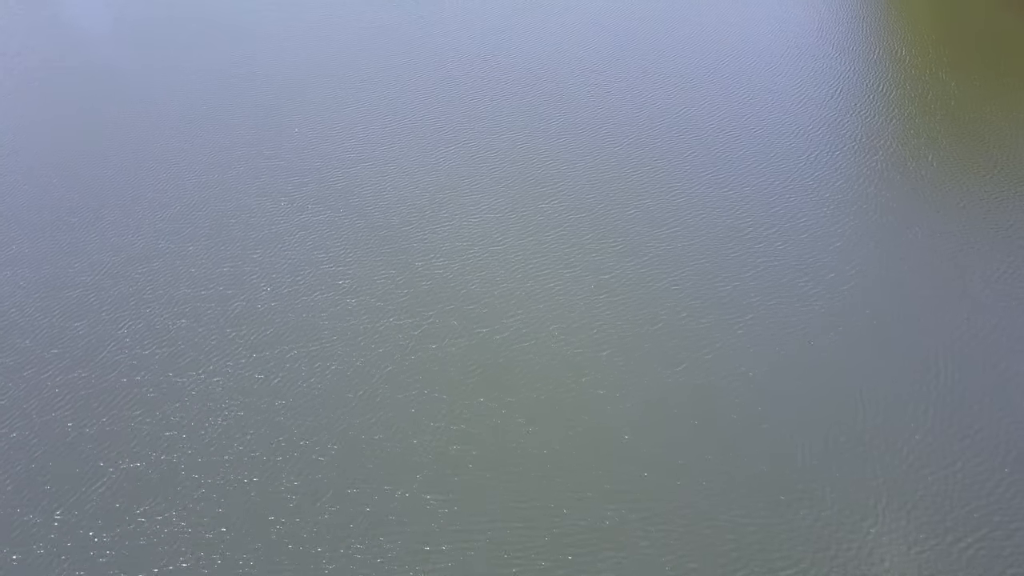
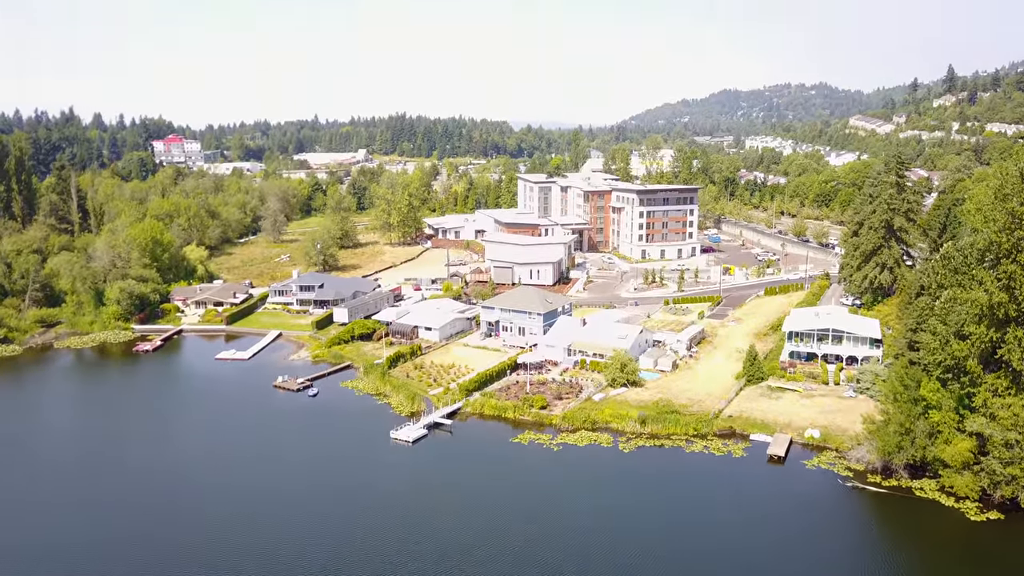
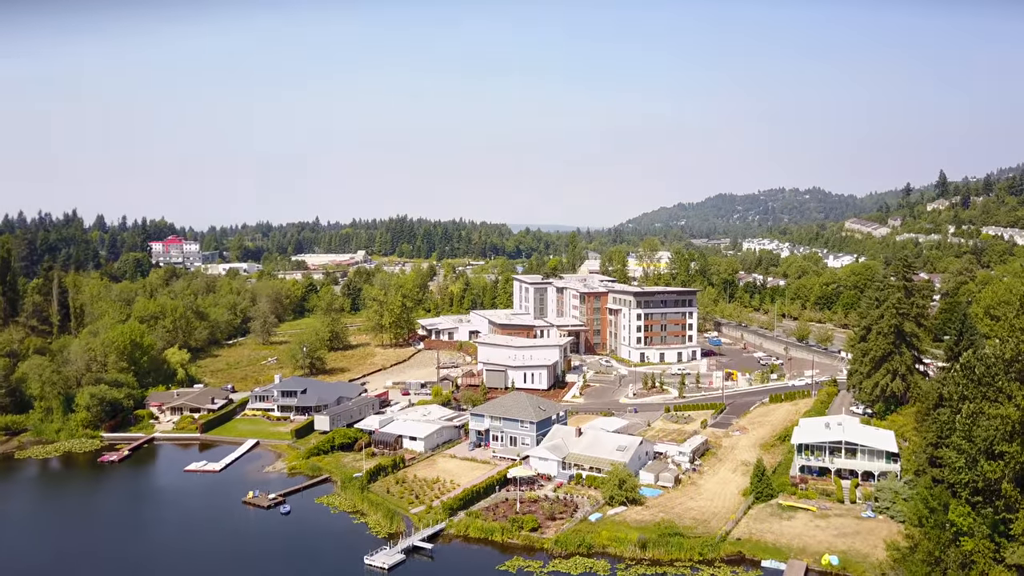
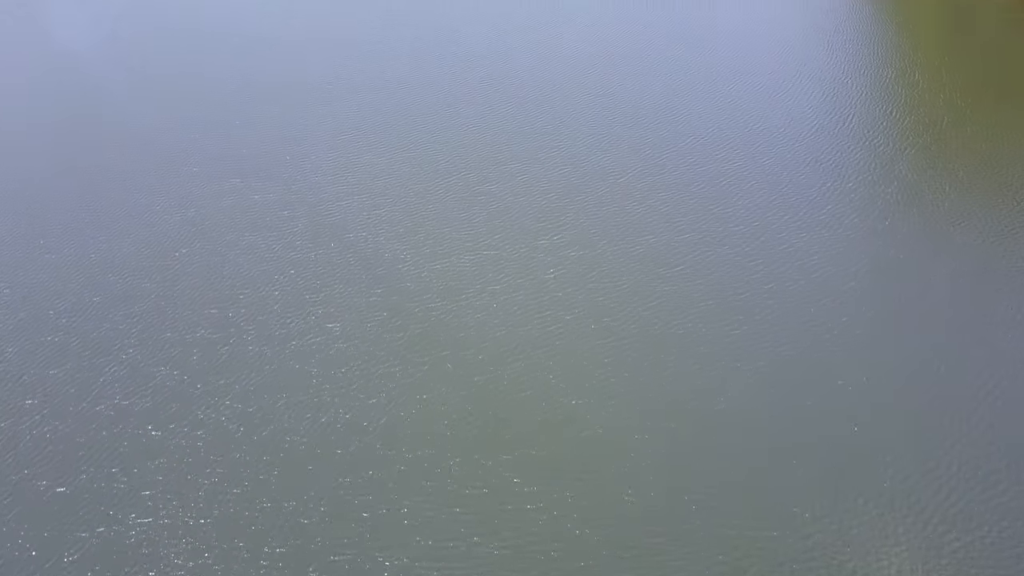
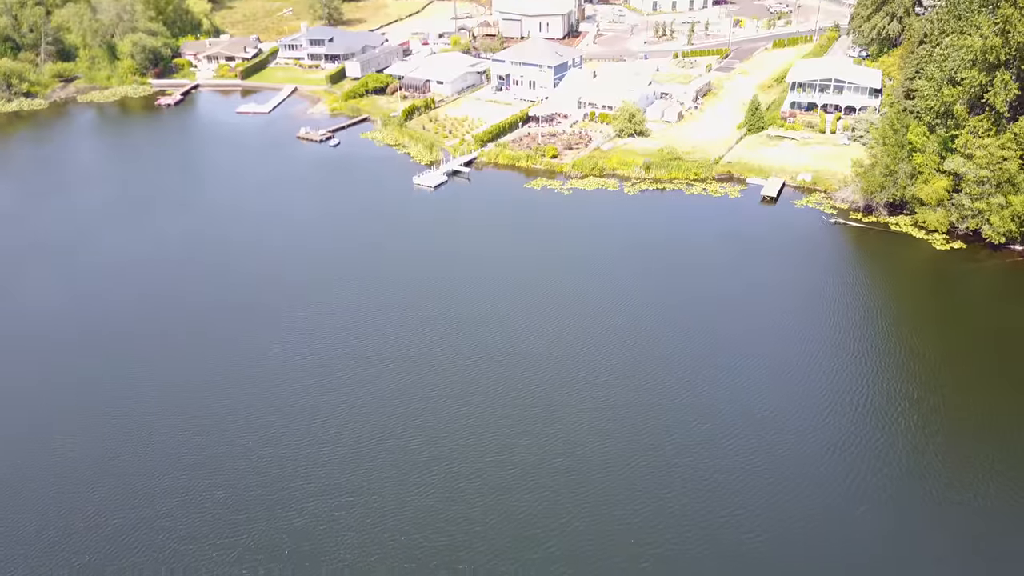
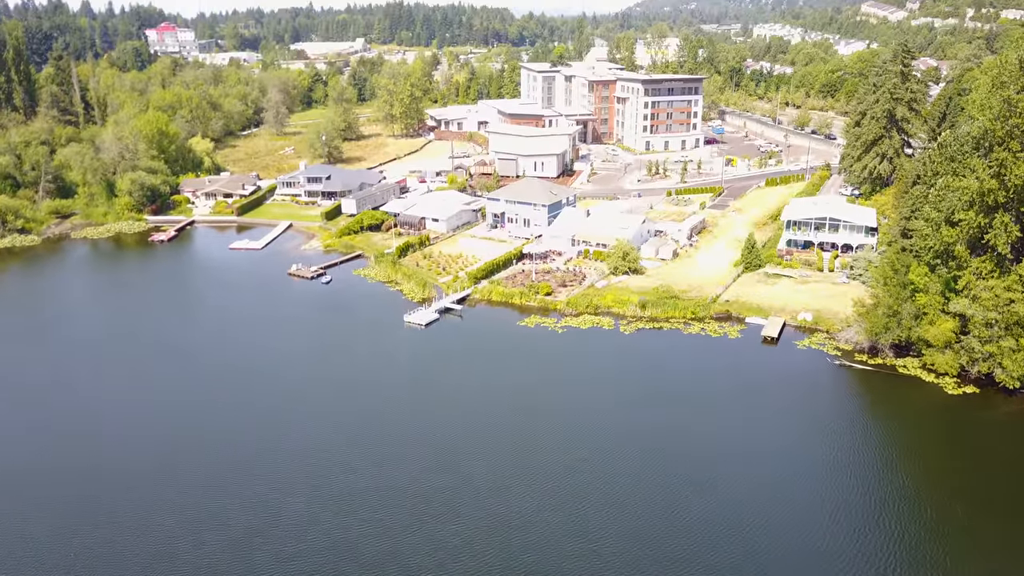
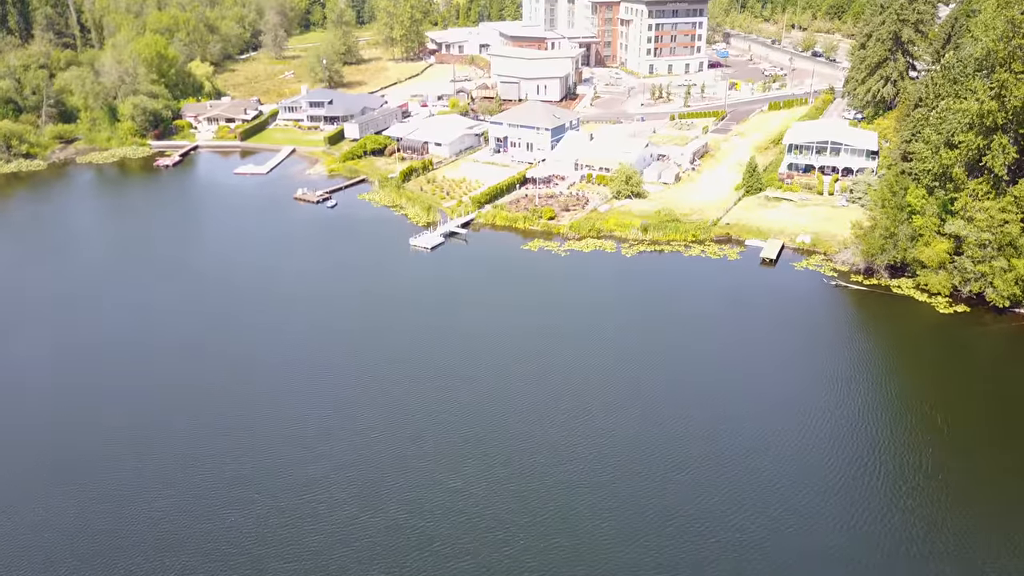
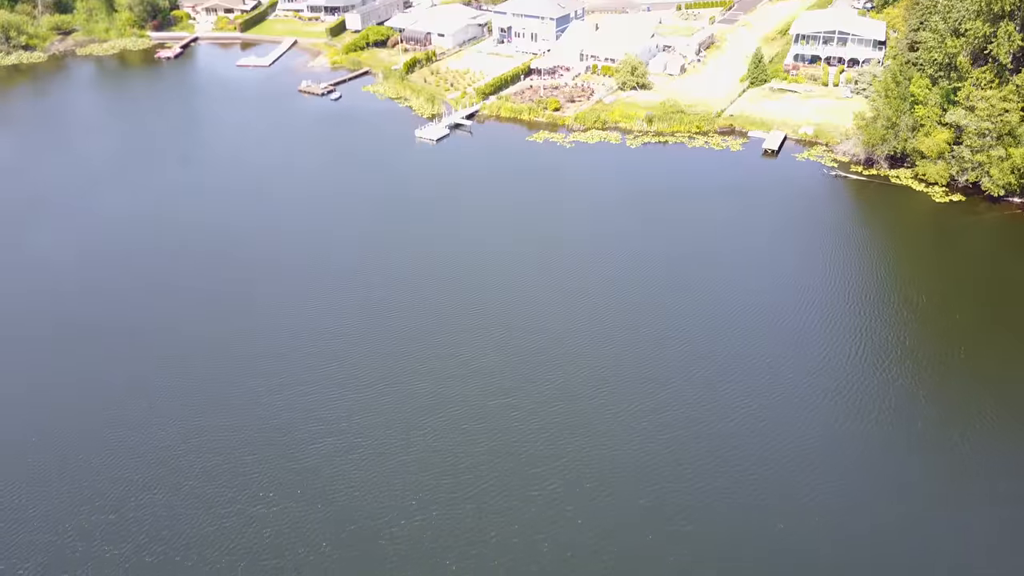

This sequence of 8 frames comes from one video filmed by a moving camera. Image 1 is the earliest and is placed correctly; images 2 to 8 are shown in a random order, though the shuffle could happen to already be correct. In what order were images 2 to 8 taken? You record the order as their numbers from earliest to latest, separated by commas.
4, 8, 5, 7, 6, 2, 3
